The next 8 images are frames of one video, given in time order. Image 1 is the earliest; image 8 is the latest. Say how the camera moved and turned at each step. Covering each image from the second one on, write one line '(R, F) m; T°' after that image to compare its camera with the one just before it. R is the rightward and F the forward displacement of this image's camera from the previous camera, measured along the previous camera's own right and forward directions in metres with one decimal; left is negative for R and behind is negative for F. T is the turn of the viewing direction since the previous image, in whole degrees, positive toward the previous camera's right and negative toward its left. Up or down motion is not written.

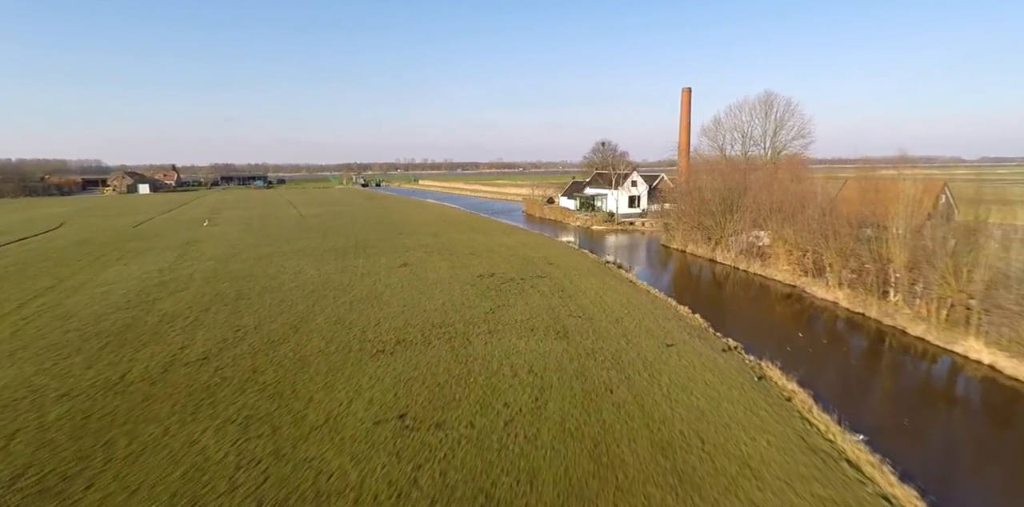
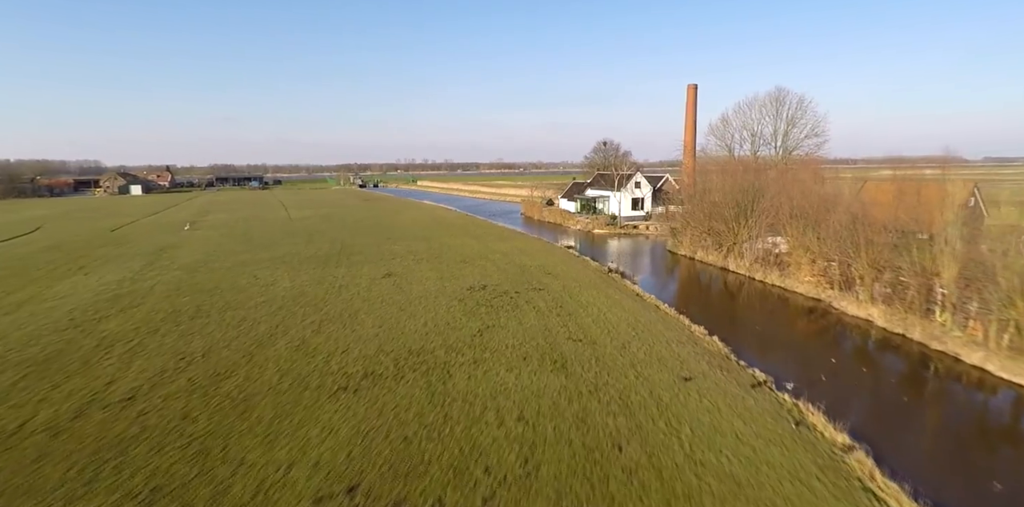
(+0.3, +2.2) m; 0°
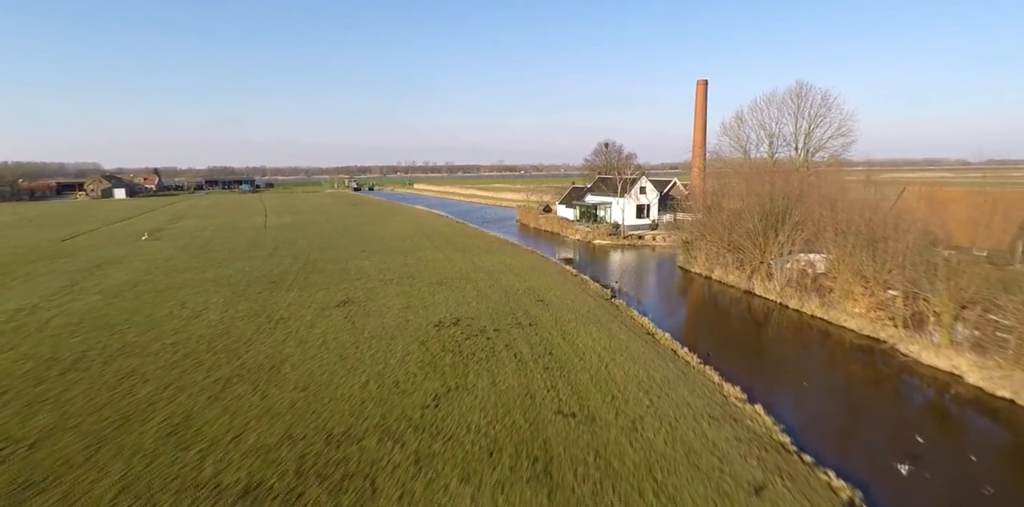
(+0.8, +4.1) m; 0°
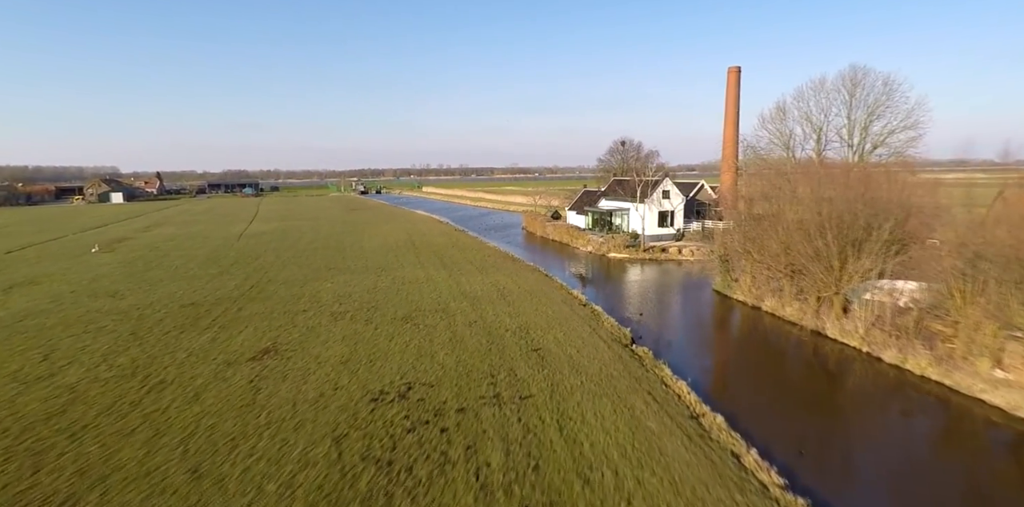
(+0.9, +5.4) m; -2°
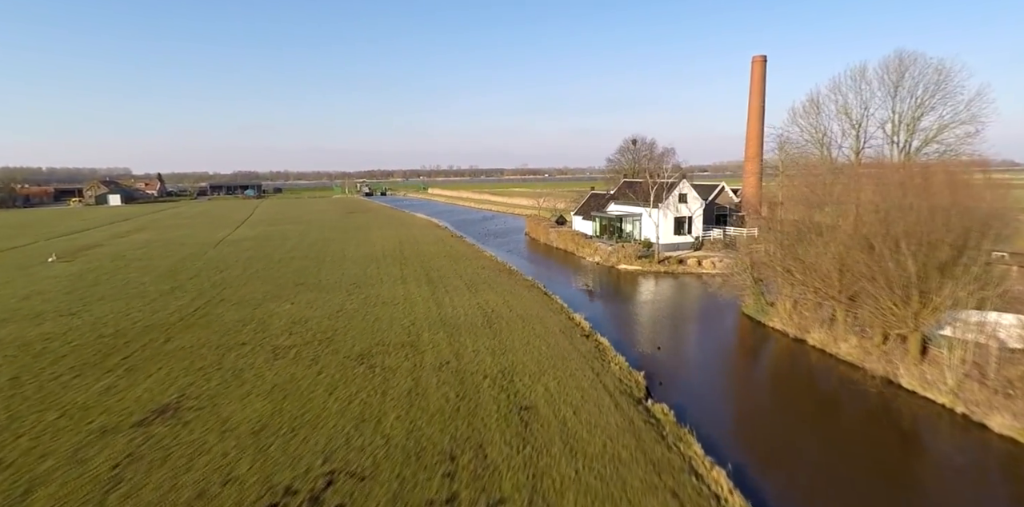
(+0.8, +3.5) m; -1°
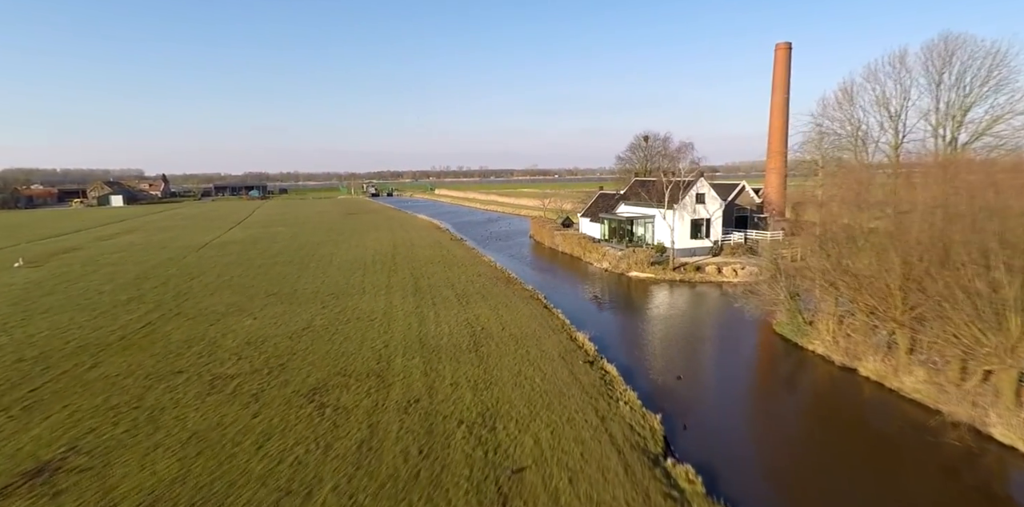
(+0.6, +2.6) m; -1°
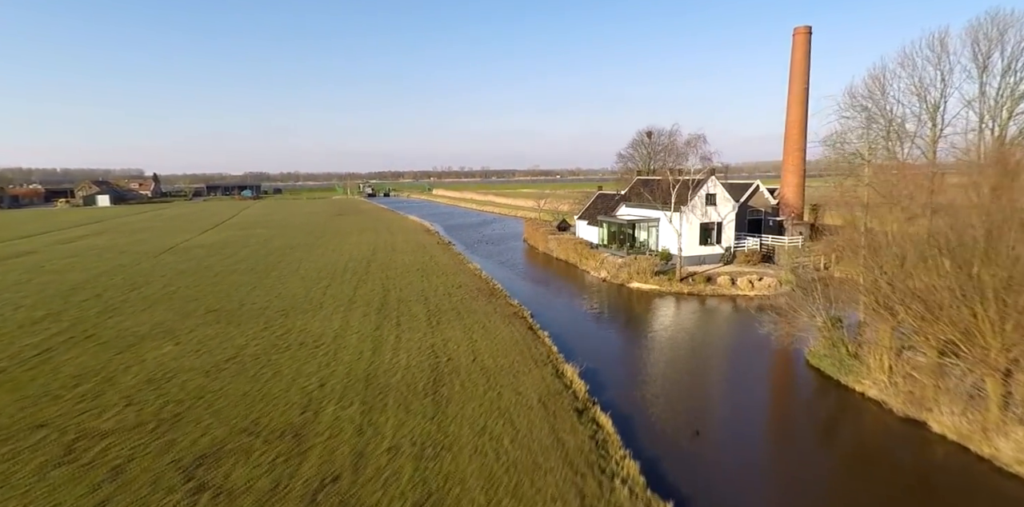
(+0.8, +3.0) m; 0°
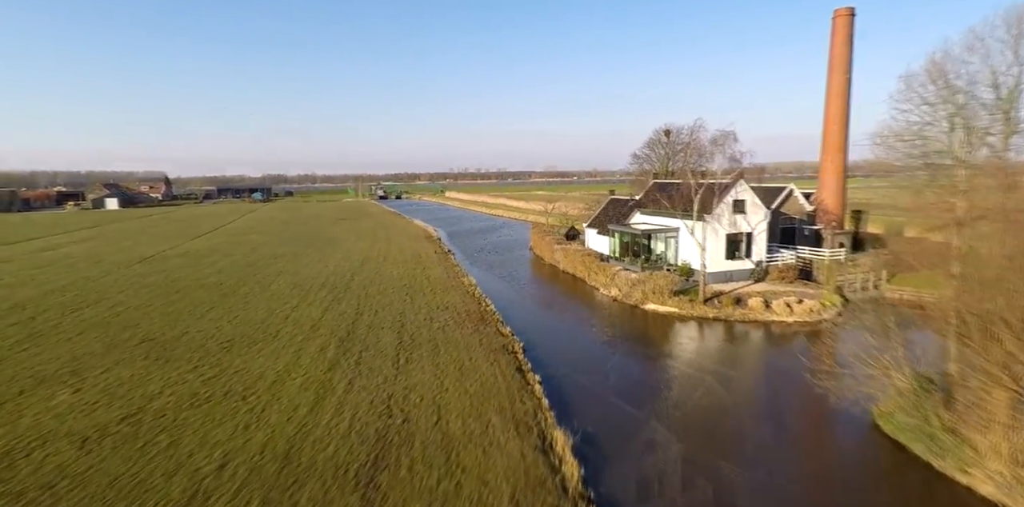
(+0.9, +3.1) m; -2°
